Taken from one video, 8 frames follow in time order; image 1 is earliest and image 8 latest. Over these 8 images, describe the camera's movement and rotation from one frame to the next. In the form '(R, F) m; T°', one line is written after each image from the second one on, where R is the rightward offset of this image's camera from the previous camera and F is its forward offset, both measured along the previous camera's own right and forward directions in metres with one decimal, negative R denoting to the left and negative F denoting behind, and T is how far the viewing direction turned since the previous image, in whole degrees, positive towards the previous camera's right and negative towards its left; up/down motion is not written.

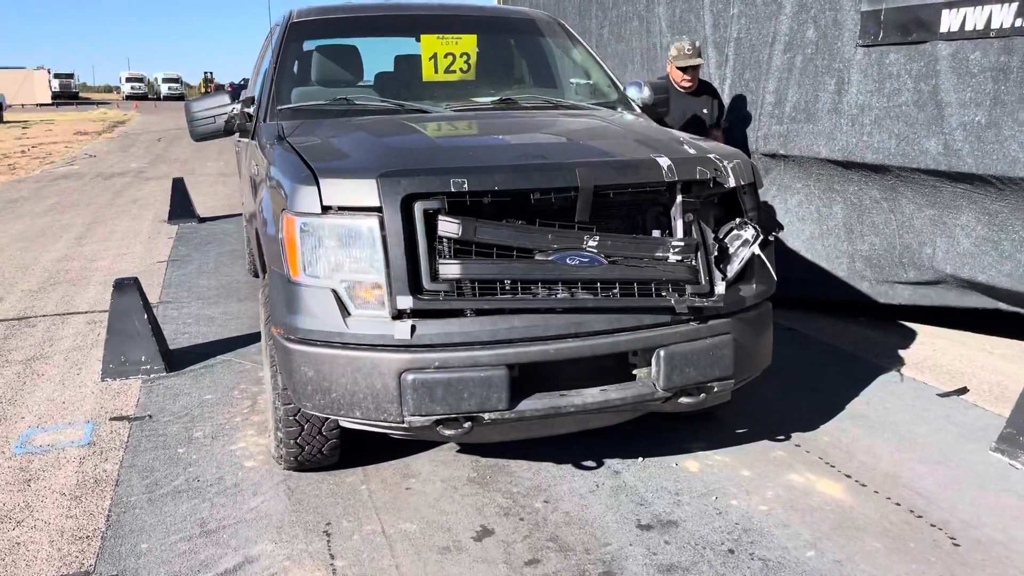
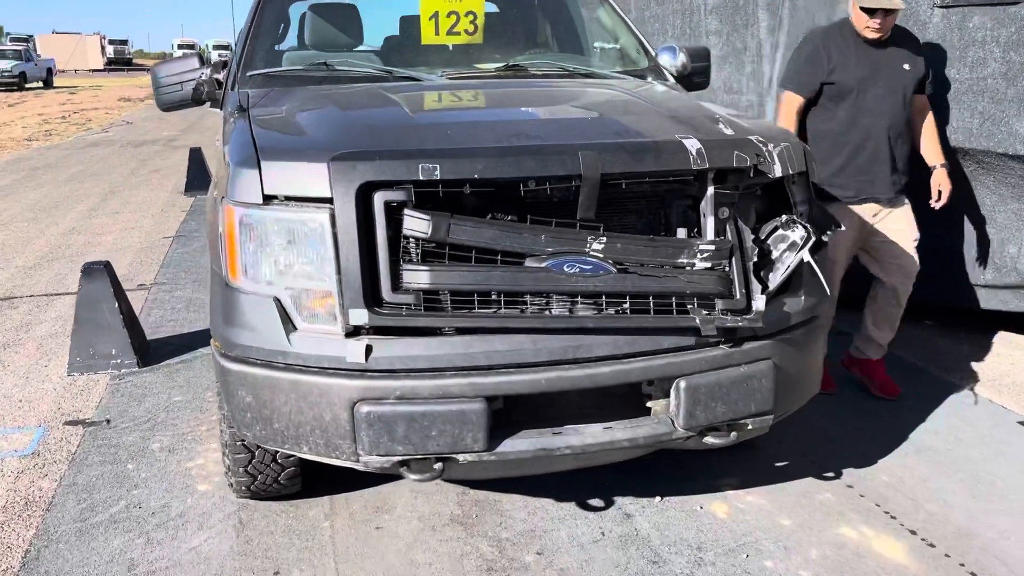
(+0.2, +0.6) m; -3°
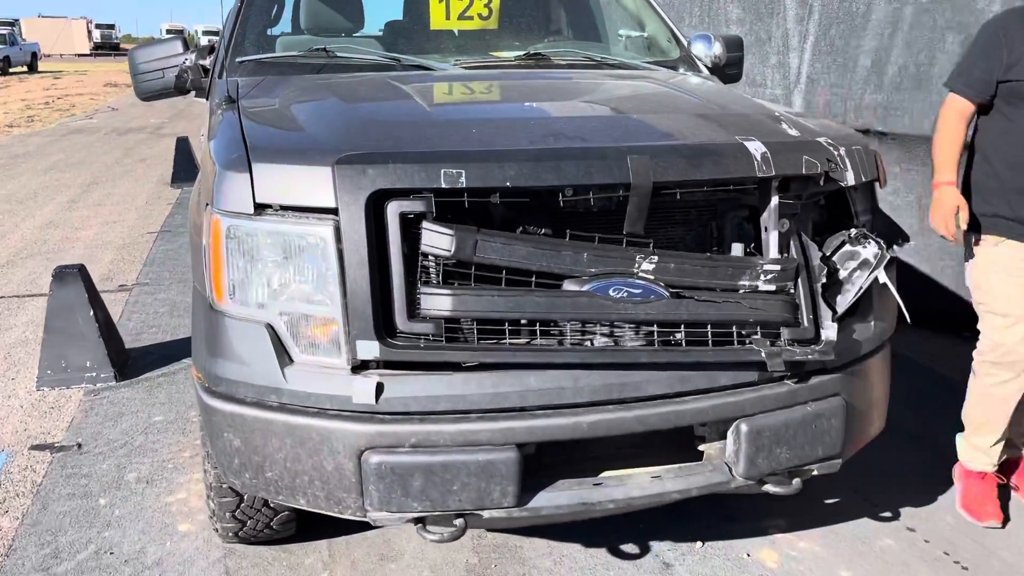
(-0.1, +0.4) m; +1°
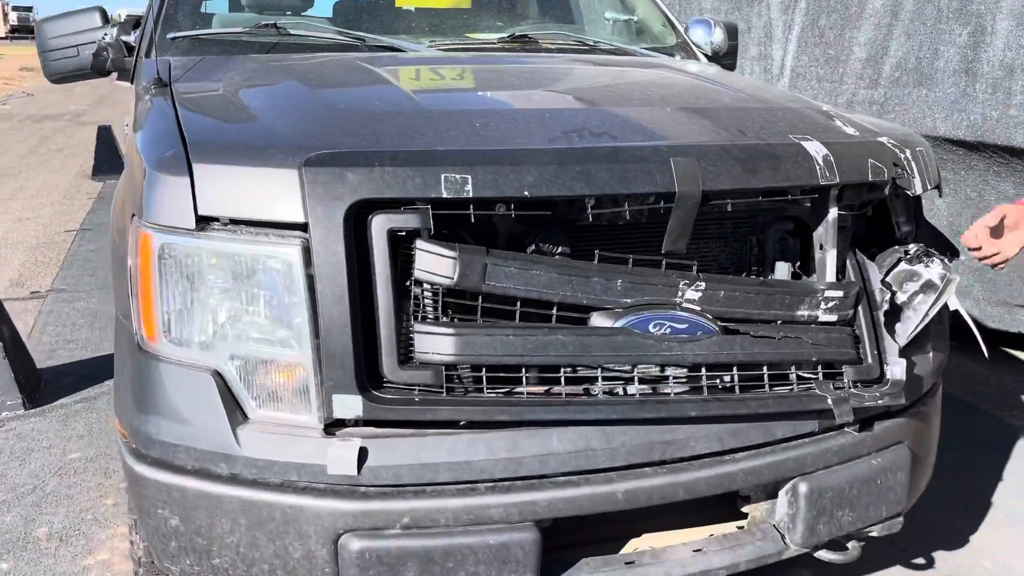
(-0.2, +0.4) m; +4°
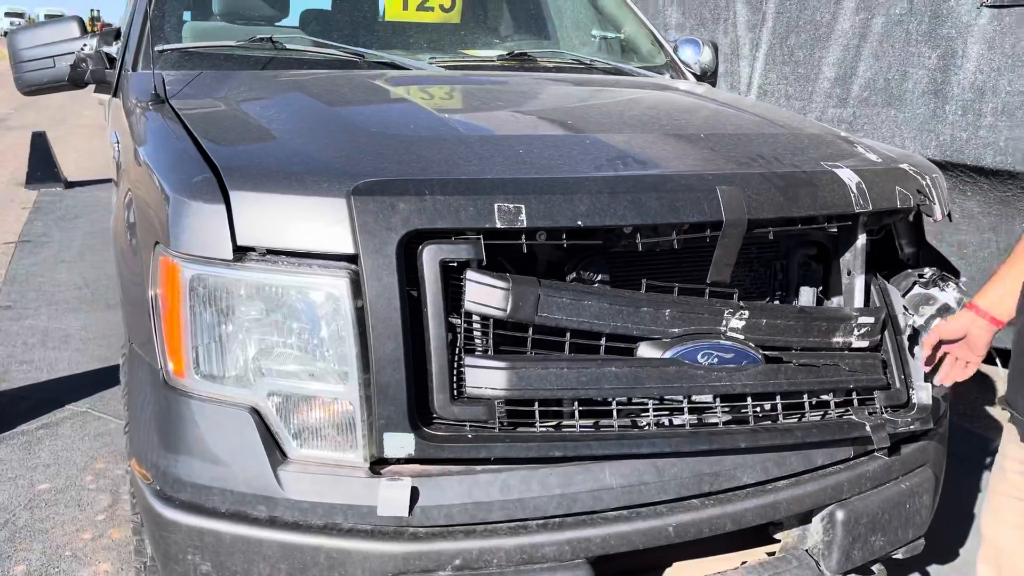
(-0.2, 0.0) m; +4°
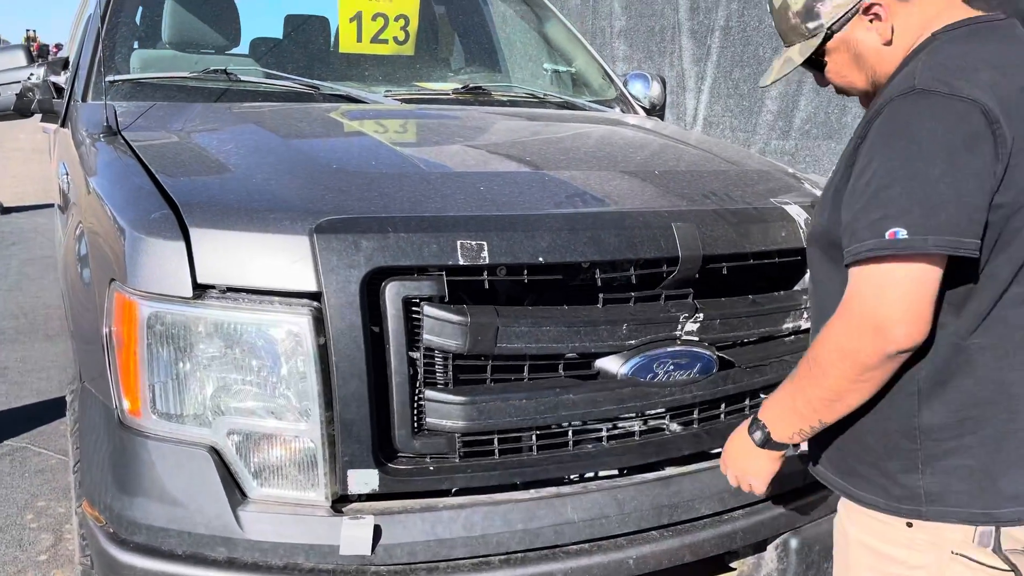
(0.0, 0.0) m; +3°
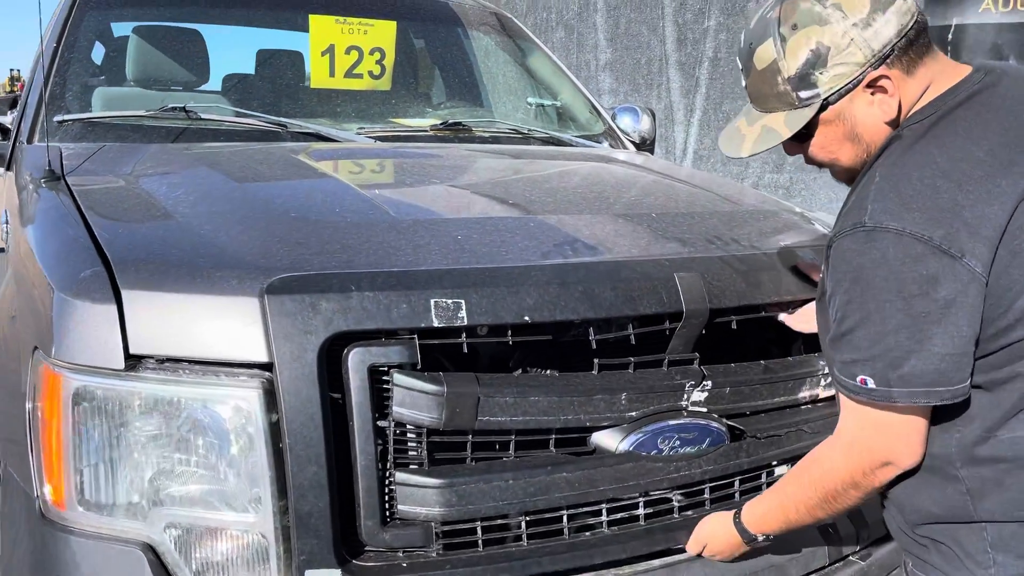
(0.0, +0.2) m; +1°
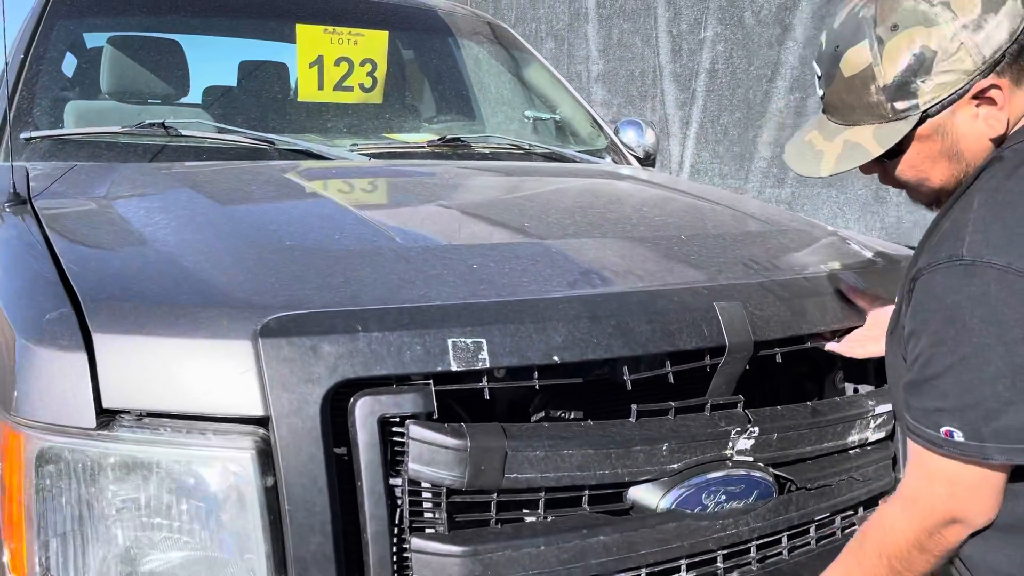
(-0.1, +0.2) m; +1°
